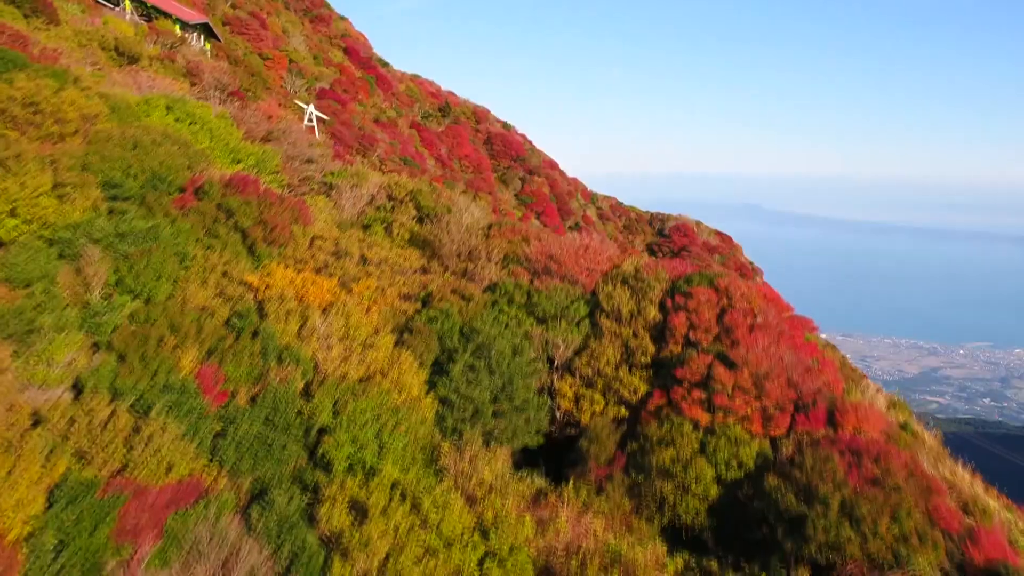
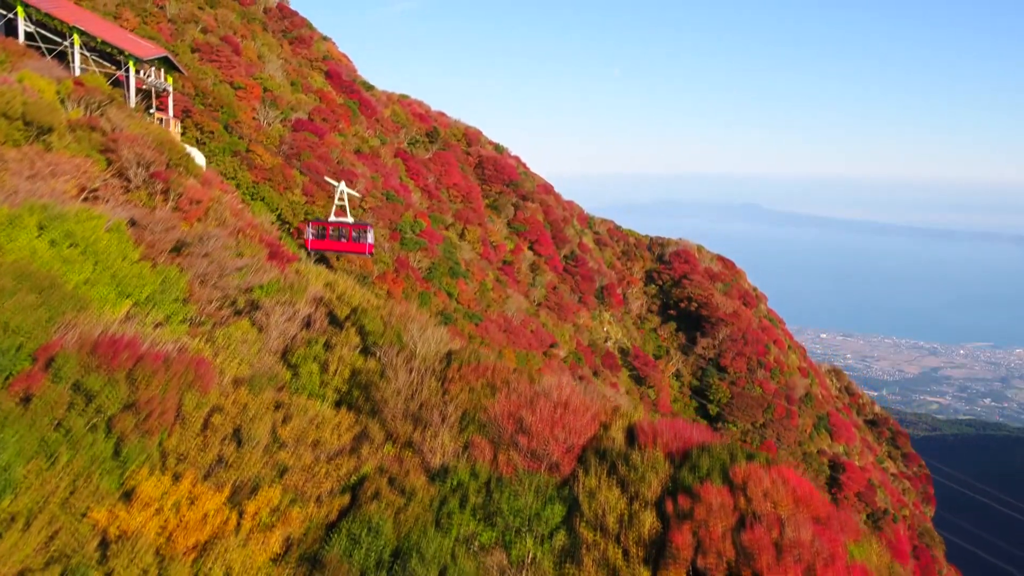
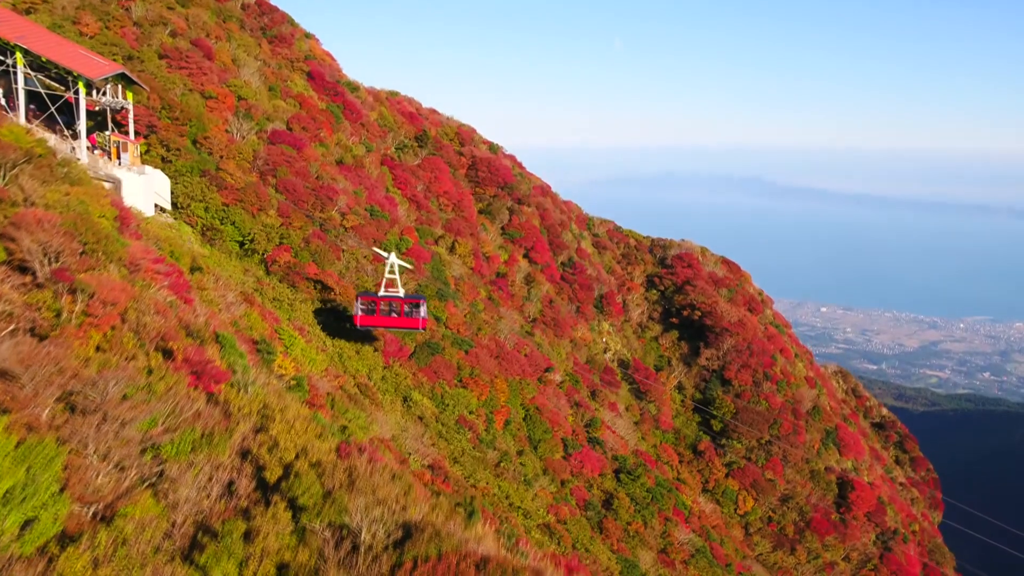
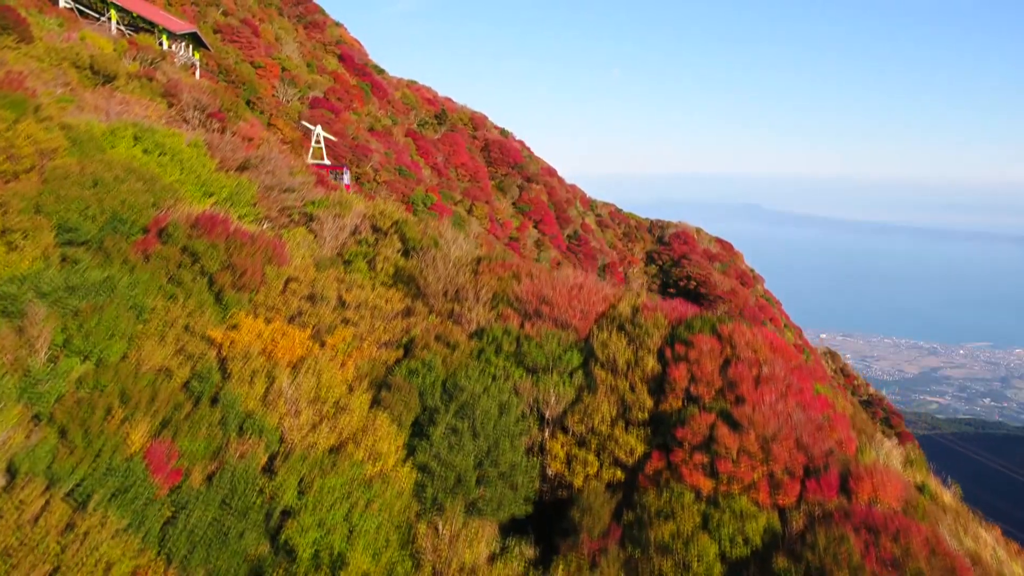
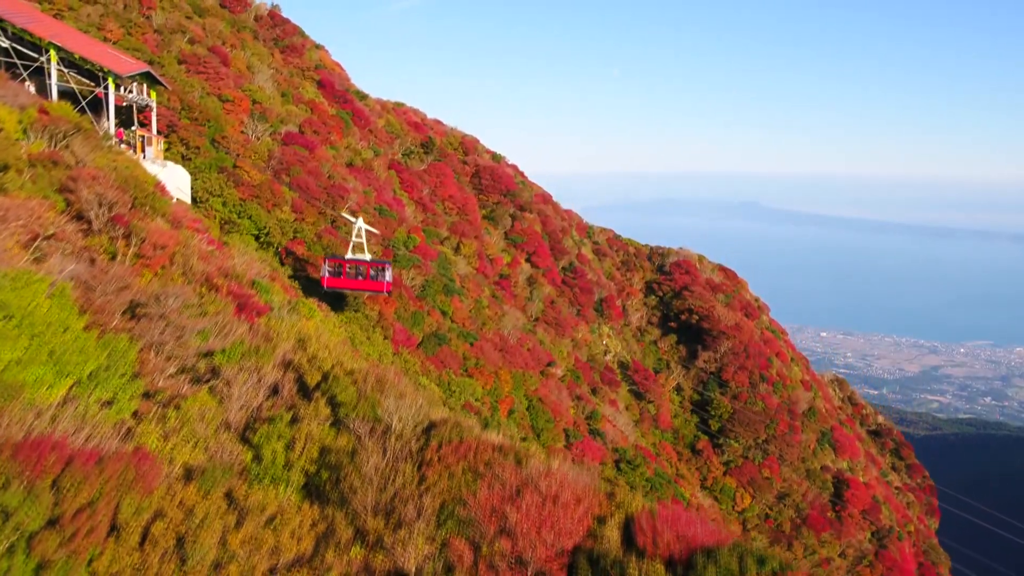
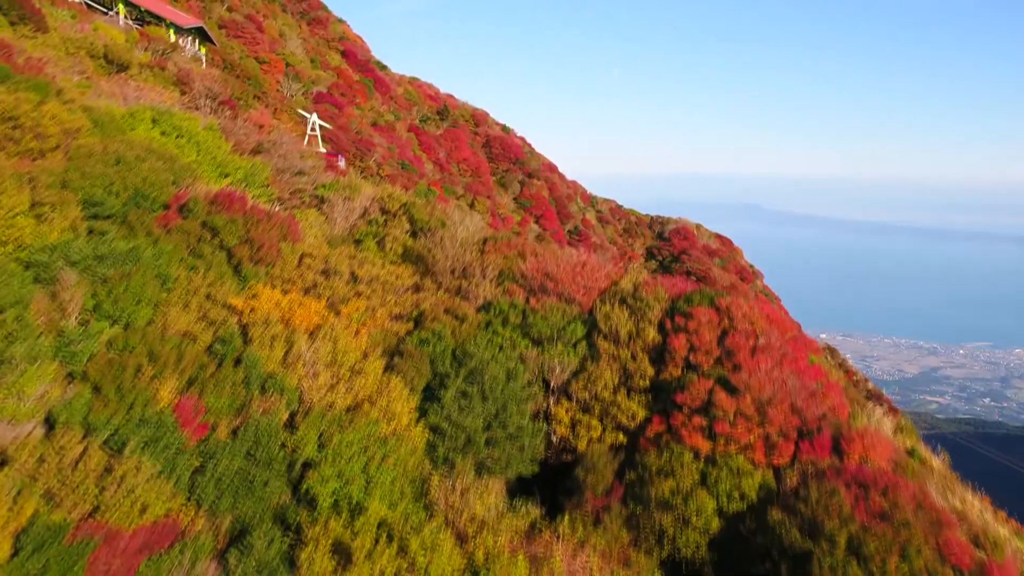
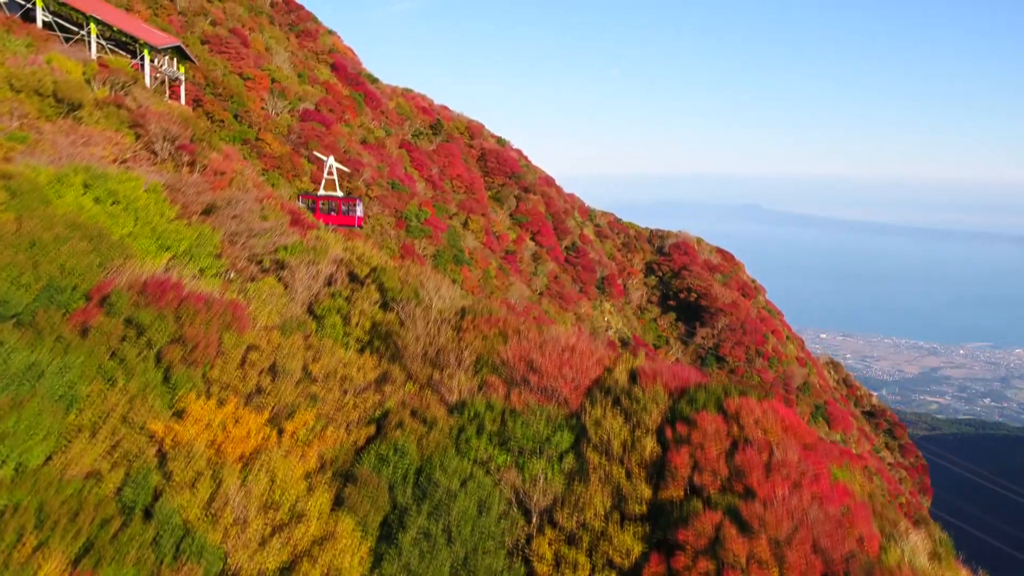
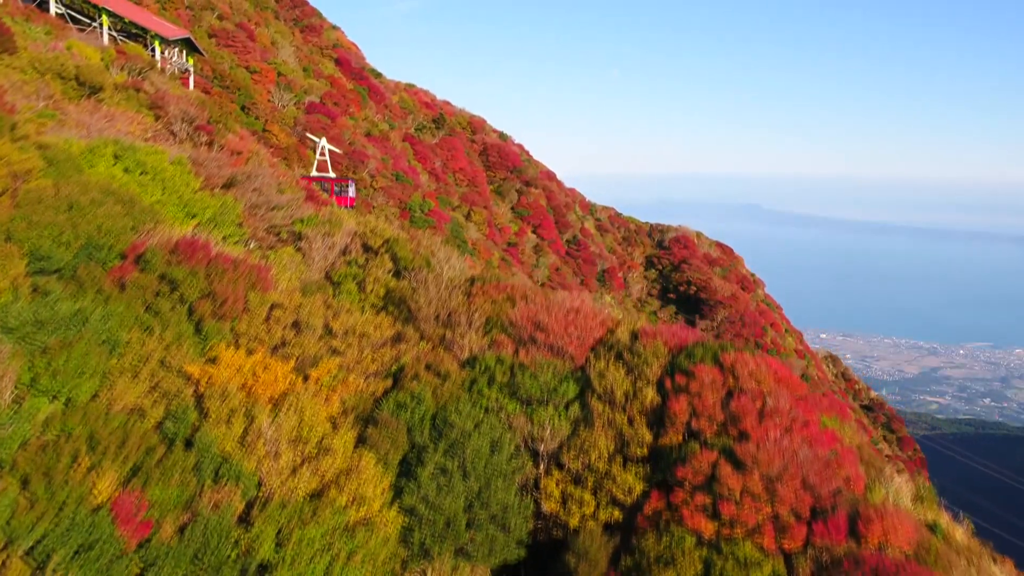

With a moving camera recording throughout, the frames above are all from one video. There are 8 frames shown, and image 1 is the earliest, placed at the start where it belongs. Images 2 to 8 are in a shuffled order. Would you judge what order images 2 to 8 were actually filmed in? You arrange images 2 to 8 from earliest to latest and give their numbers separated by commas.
6, 4, 8, 7, 2, 5, 3
